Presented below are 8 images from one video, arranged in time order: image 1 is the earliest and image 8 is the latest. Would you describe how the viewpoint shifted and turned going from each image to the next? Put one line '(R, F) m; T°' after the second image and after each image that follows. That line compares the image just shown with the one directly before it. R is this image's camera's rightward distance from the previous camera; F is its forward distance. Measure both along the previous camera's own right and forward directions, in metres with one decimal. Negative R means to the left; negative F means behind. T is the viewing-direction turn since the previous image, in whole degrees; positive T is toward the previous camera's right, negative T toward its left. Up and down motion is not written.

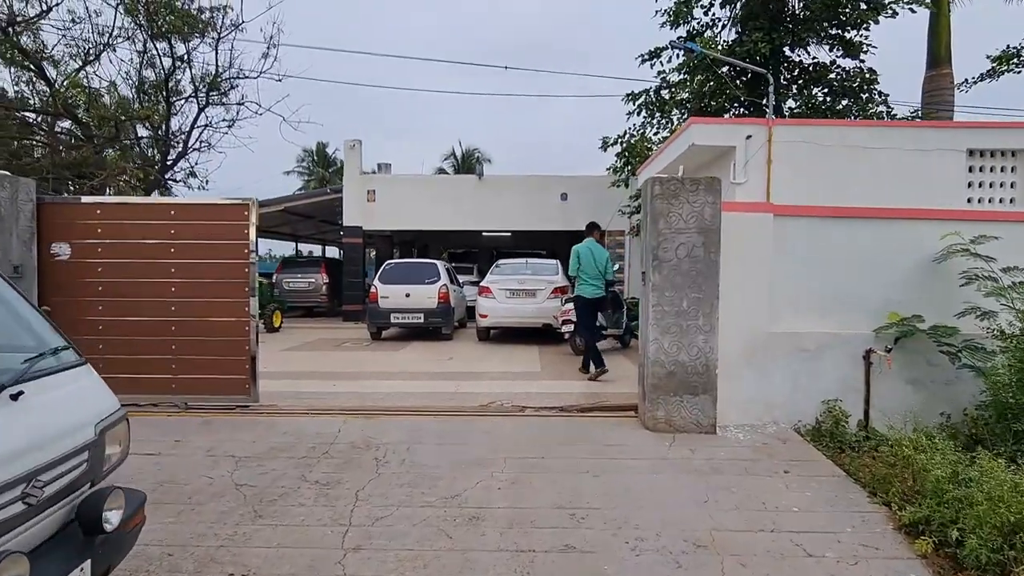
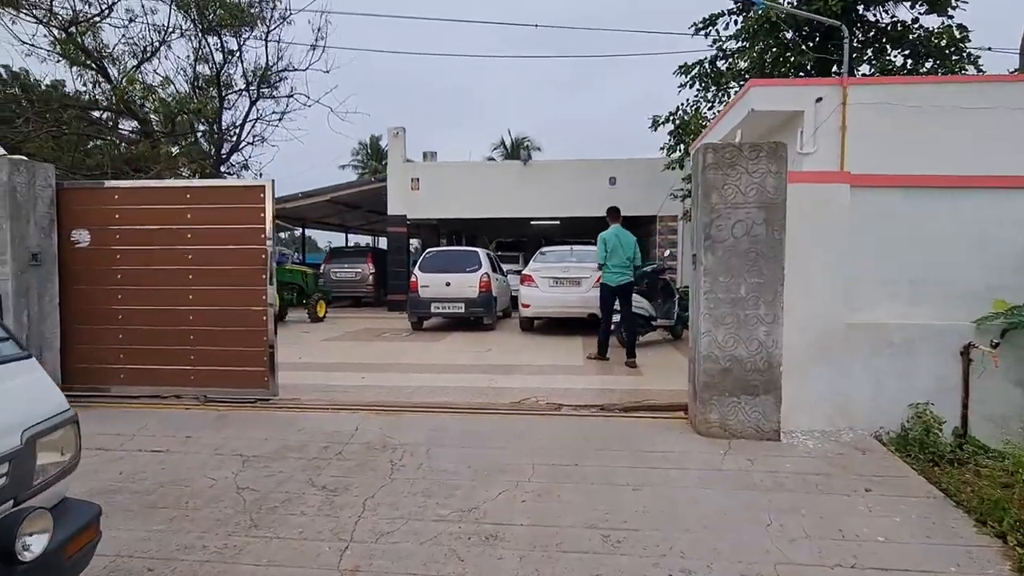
(+0.2, +0.5) m; -5°
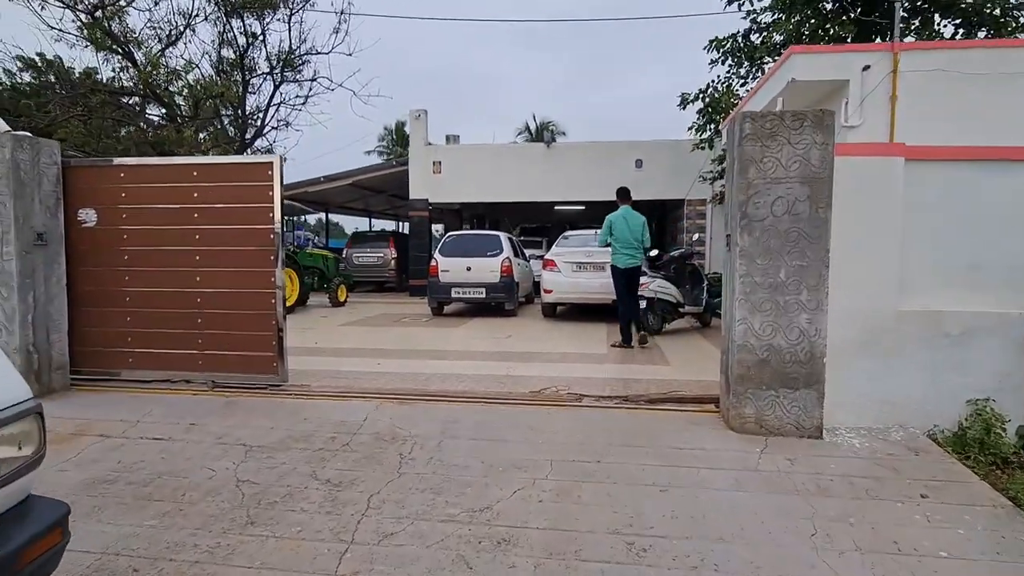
(0.0, +0.3) m; -2°
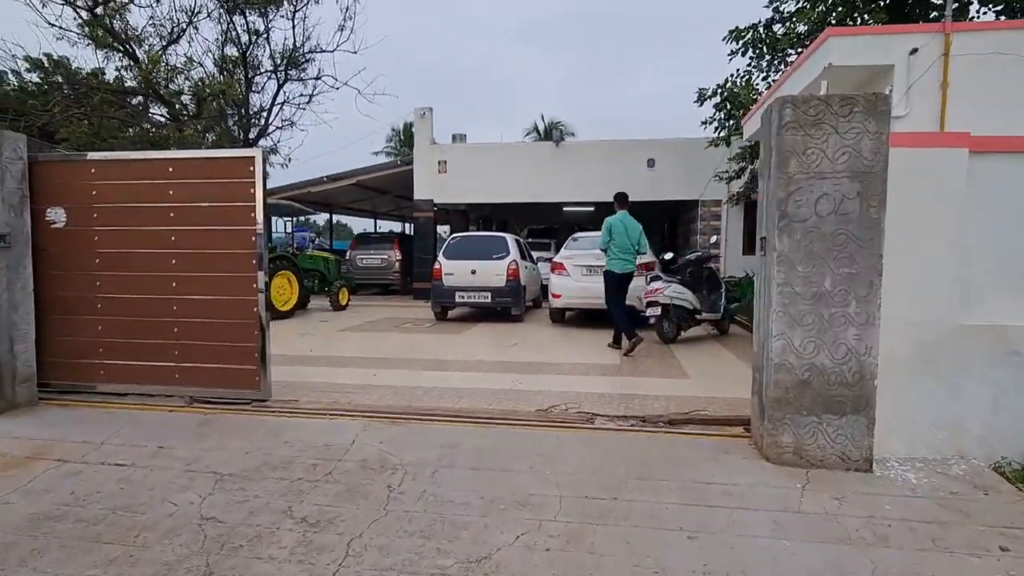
(0.0, +0.5) m; -1°
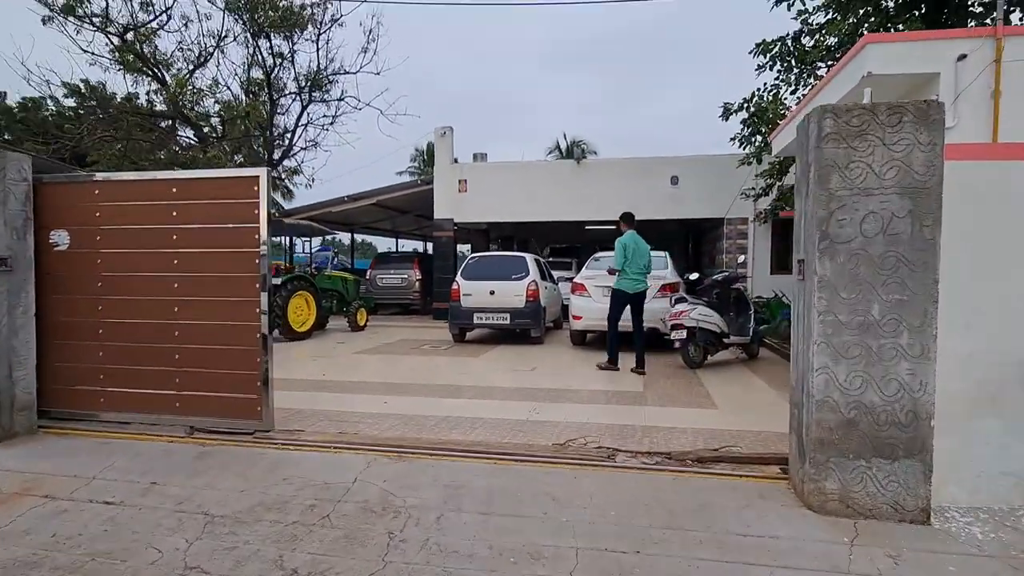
(+0.1, +0.3) m; -2°
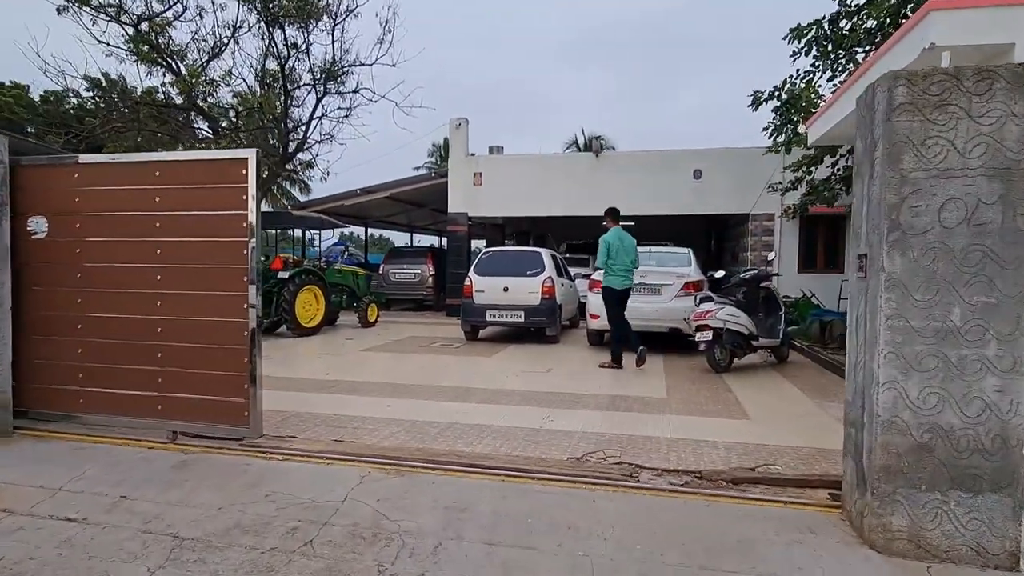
(0.0, +0.5) m; -2°
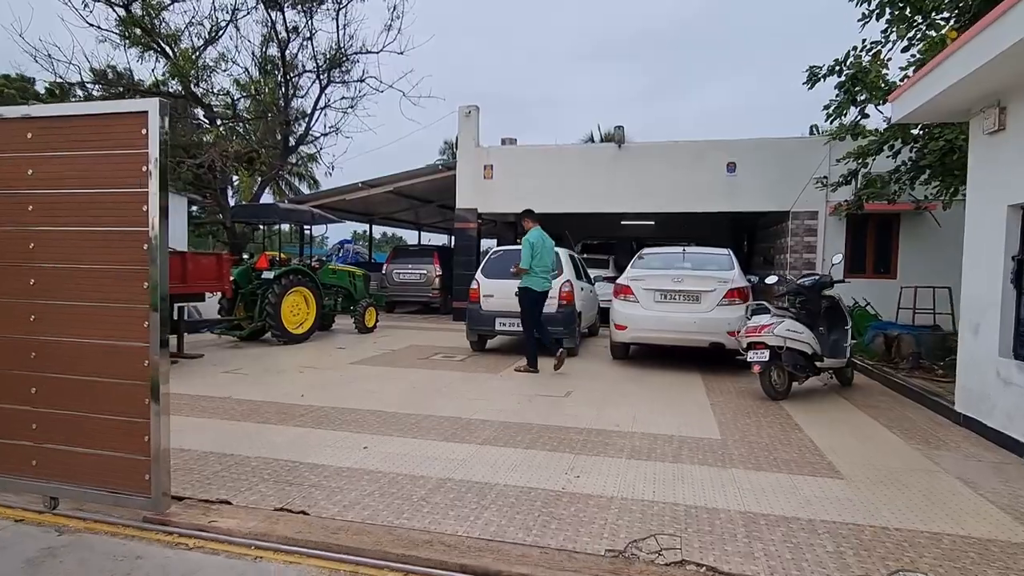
(0.0, +1.3) m; -1°
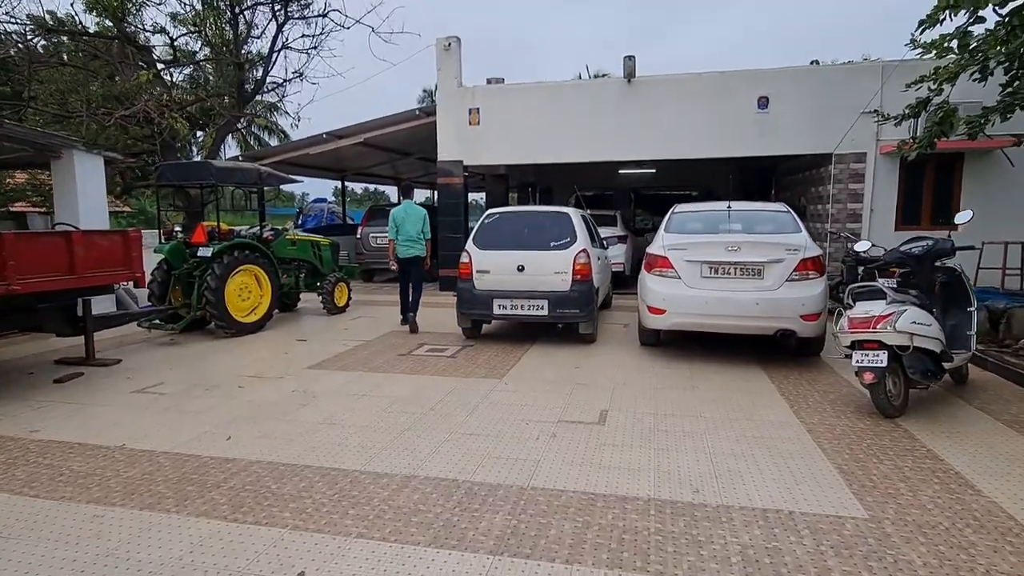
(-0.2, +1.9) m; +1°
